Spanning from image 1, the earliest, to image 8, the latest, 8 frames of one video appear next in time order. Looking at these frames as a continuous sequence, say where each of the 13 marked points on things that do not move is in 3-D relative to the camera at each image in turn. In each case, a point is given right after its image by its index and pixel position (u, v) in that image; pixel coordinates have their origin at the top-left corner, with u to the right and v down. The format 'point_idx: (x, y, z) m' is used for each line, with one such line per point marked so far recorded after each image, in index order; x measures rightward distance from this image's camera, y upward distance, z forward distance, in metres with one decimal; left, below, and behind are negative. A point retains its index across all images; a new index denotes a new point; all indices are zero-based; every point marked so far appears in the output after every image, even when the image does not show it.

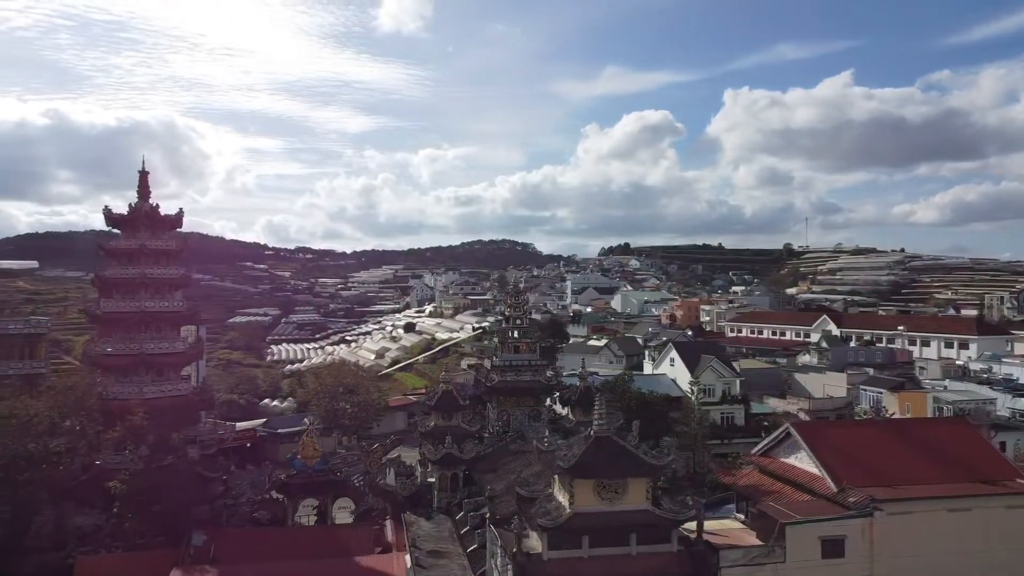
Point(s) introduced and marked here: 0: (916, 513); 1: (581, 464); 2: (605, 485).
0: (+9.2, -5.1, +18.1) m
1: (+1.5, -3.8, +17.4) m
2: (+2.0, -4.3, +17.5) m
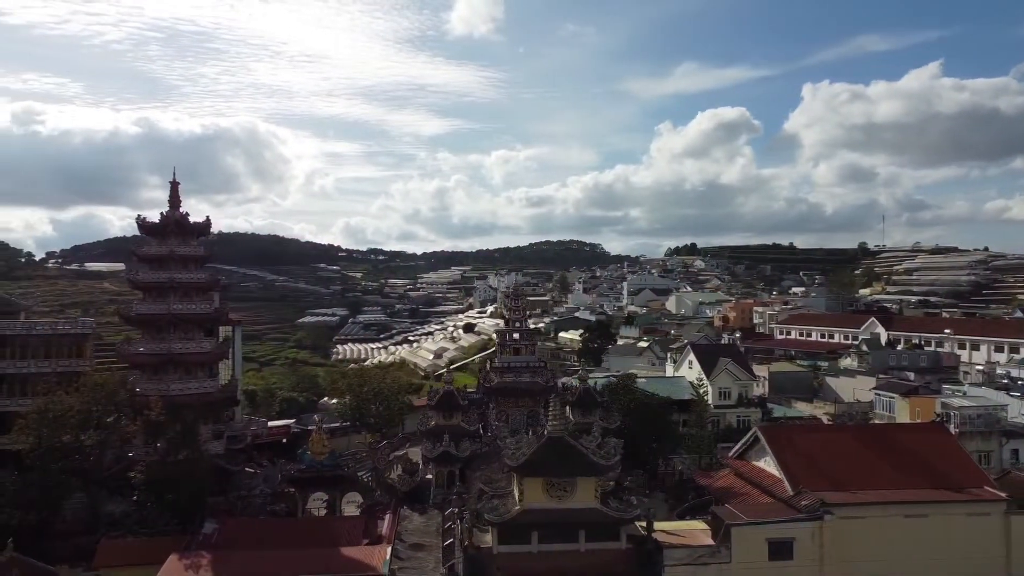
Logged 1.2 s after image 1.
0: (+8.2, -5.2, +18.1) m
1: (+0.4, -4.0, +18.1) m
2: (+0.9, -4.4, +18.2) m
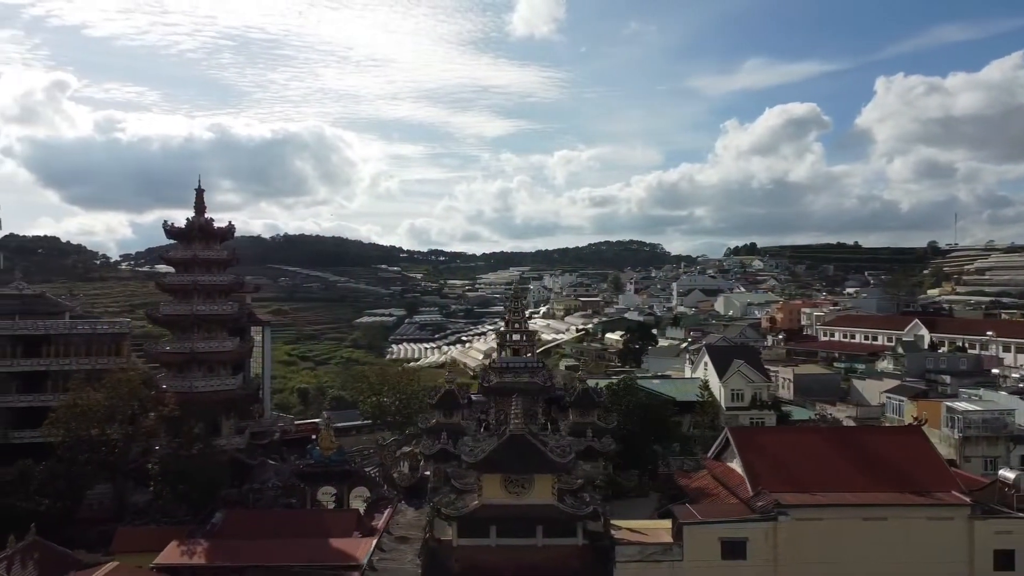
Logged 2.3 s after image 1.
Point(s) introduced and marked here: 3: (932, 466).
0: (+7.2, -5.3, +18.2) m
1: (-0.6, -4.0, +18.7) m
2: (0.0, -4.5, +18.8) m
3: (+10.4, -4.4, +19.7) m
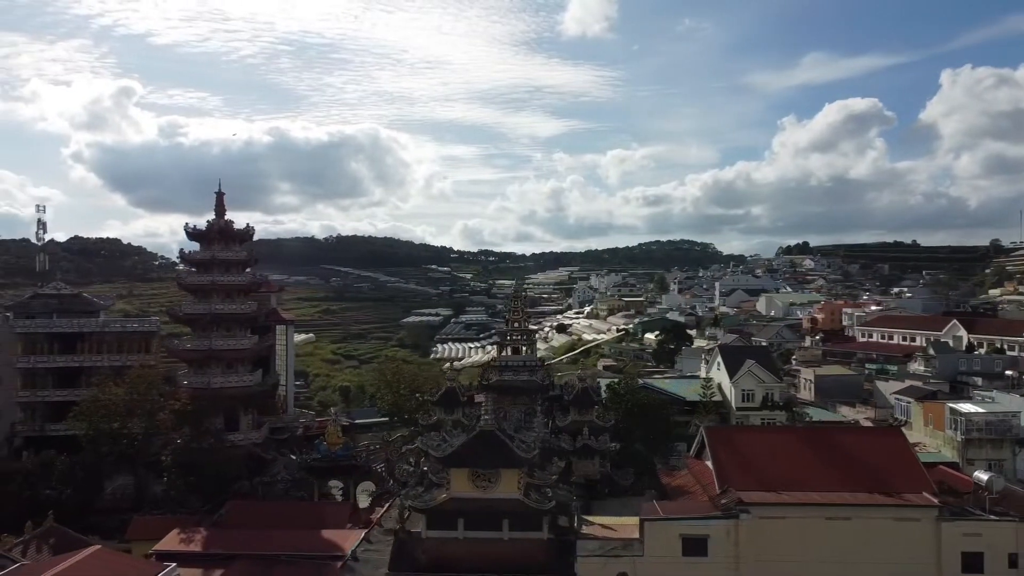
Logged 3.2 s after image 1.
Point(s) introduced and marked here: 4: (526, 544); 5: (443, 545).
0: (+6.3, -5.2, +18.2) m
1: (-1.3, -4.0, +19.3) m
2: (-0.8, -4.5, +19.3) m
3: (+9.7, -4.4, +19.5) m
4: (+0.4, -6.1, +19.0) m
5: (-1.7, -6.1, +19.1) m
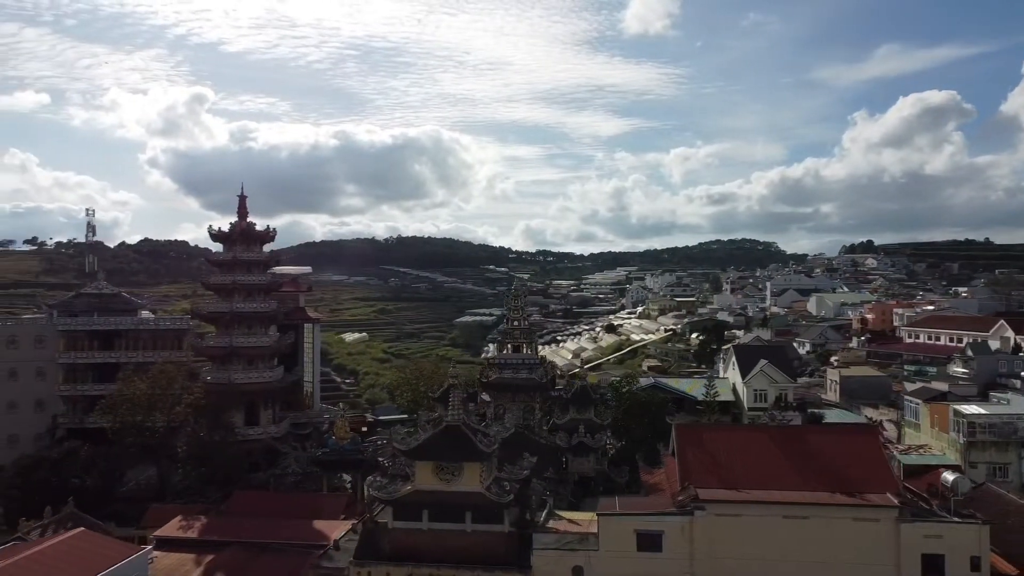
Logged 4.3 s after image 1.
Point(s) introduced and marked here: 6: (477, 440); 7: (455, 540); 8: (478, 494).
0: (+5.3, -5.2, +18.2) m
1: (-2.3, -4.0, +19.8) m
2: (-1.7, -4.4, +19.8) m
3: (+8.7, -4.3, +19.3) m
4: (-0.6, -6.0, +19.4) m
5: (-2.6, -6.1, +19.7) m
6: (-0.9, -3.8, +19.7) m
7: (-1.4, -6.1, +19.4) m
8: (-0.8, -5.1, +19.6) m
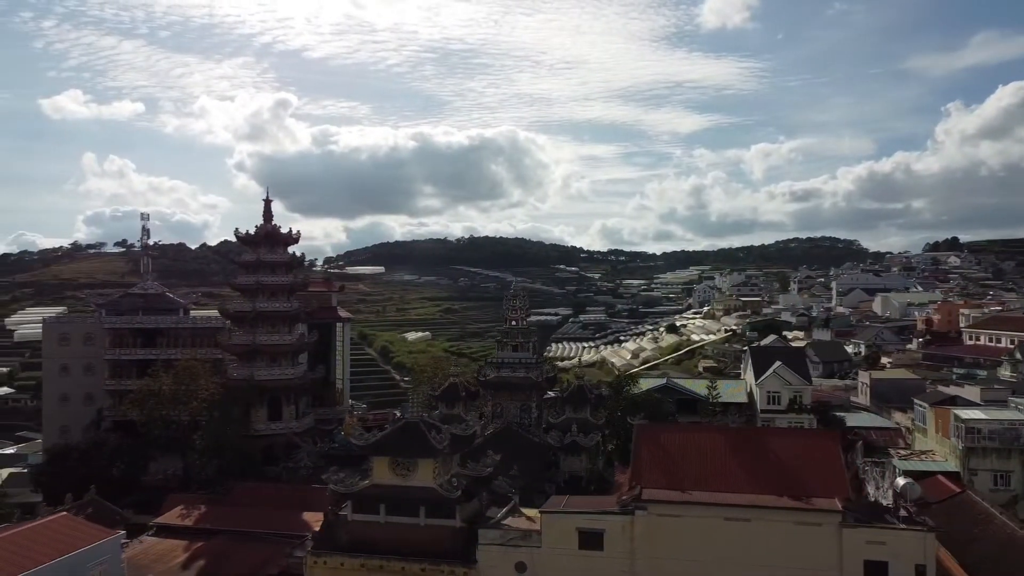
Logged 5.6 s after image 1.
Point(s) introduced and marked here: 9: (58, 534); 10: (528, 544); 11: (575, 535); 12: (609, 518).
0: (+4.0, -5.2, +18.1) m
1: (-3.4, -4.0, +20.5) m
2: (-2.9, -4.4, +20.4) m
3: (+7.5, -4.4, +18.9) m
4: (-1.8, -6.0, +19.9) m
5: (-3.8, -6.1, +20.3) m
6: (-2.1, -3.8, +20.3) m
7: (-2.6, -6.2, +20.0) m
8: (-2.0, -5.1, +20.1) m
9: (-11.0, -6.0, +19.3) m
10: (+0.4, -6.0, +18.7) m
11: (+1.5, -5.7, +18.5) m
12: (+2.2, -5.3, +18.4) m
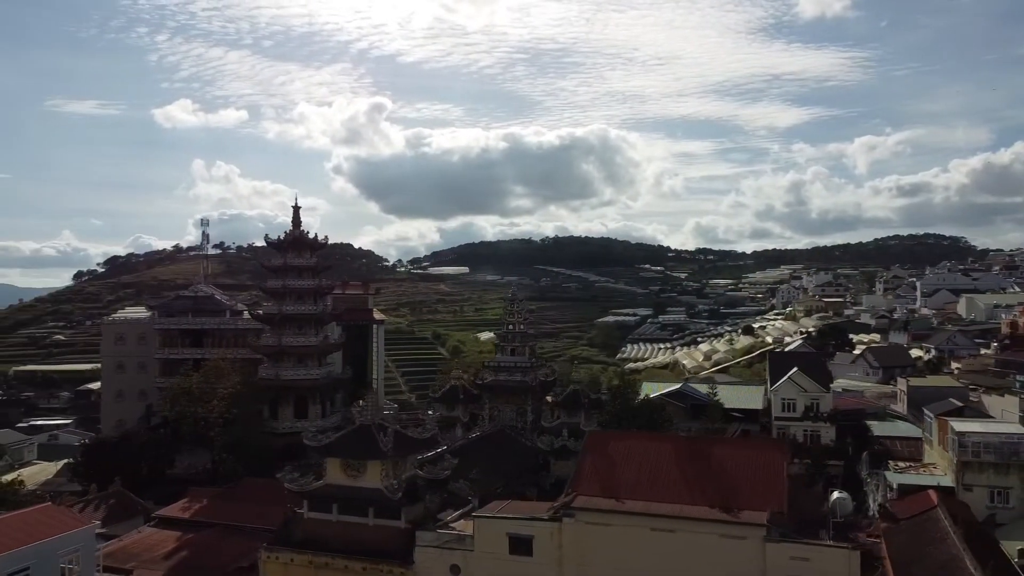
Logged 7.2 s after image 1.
0: (+2.3, -5.4, +18.1) m
1: (-4.8, -4.2, +21.2) m
2: (-4.3, -4.6, +21.1) m
3: (+5.9, -4.5, +18.5) m
4: (-3.2, -6.2, +20.5) m
5: (-5.1, -6.3, +21.1) m
6: (-3.5, -4.0, +20.9) m
7: (-4.0, -6.4, +20.7) m
8: (-3.4, -5.3, +20.7) m
9: (-12.5, -6.2, +20.9) m
10: (-1.2, -6.2, +19.1) m
11: (-0.1, -5.9, +18.8) m
12: (+0.6, -5.5, +18.6) m
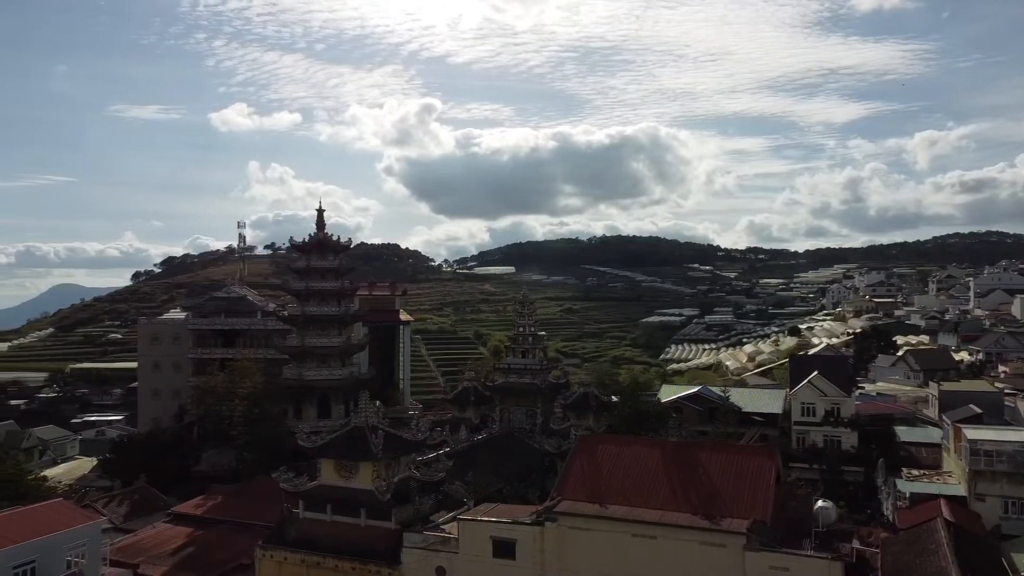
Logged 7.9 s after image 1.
0: (+1.9, -5.5, +18.0) m
1: (-5.0, -4.3, +21.6) m
2: (-4.5, -4.7, +21.4) m
3: (+5.5, -4.6, +18.2) m
4: (-3.5, -6.3, +20.7) m
5: (-5.4, -6.4, +21.5) m
6: (-3.7, -4.1, +21.1) m
7: (-4.3, -6.4, +21.0) m
8: (-3.7, -5.4, +21.0) m
9: (-12.7, -6.3, +21.7) m
10: (-1.6, -6.3, +19.2) m
11: (-0.5, -6.0, +18.8) m
12: (+0.2, -5.6, +18.6) m
